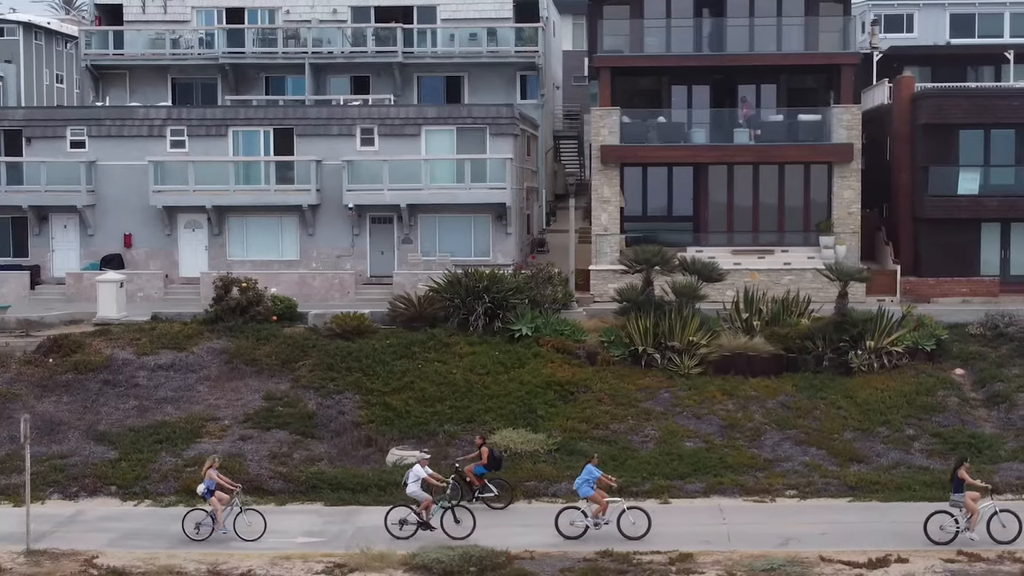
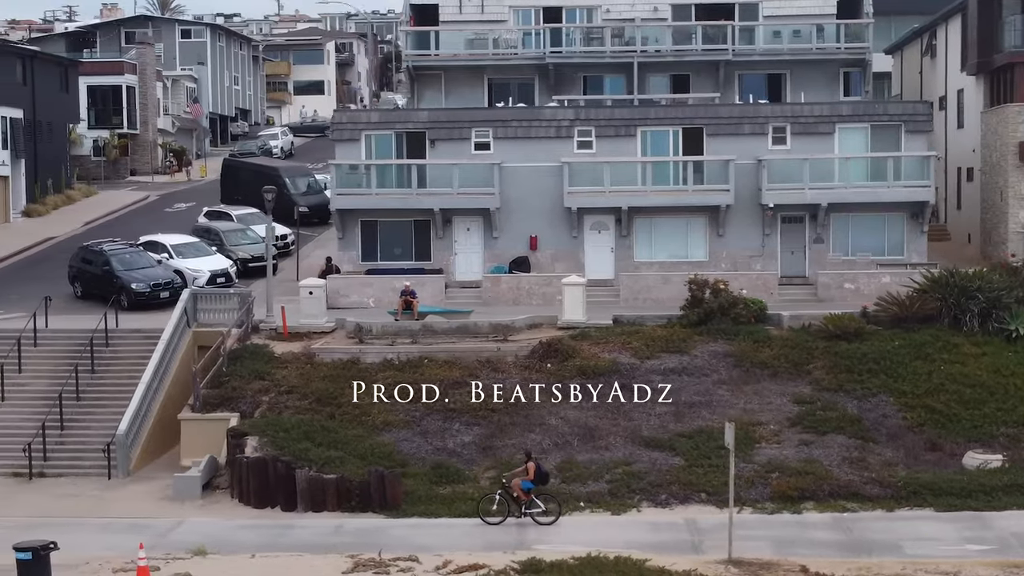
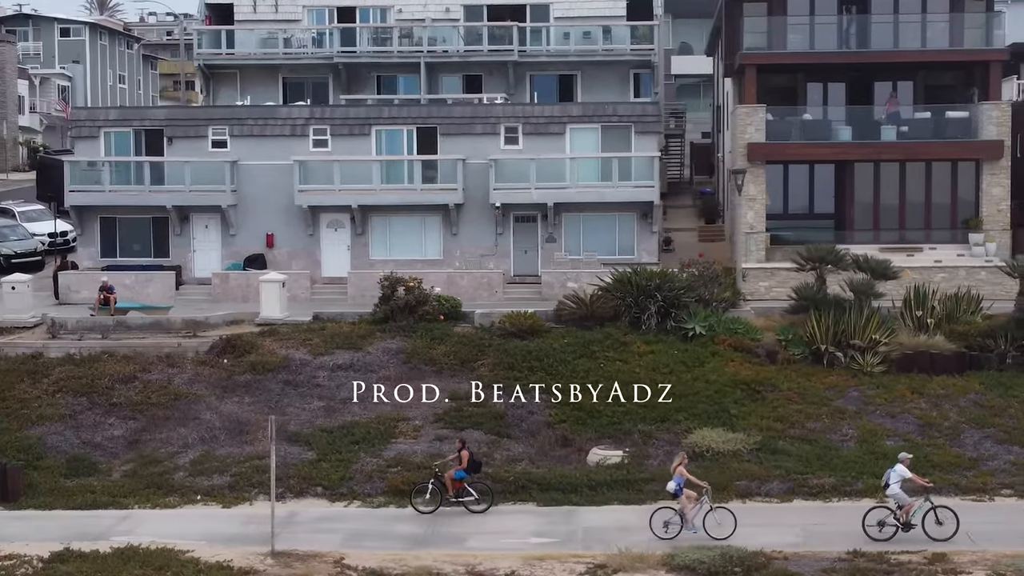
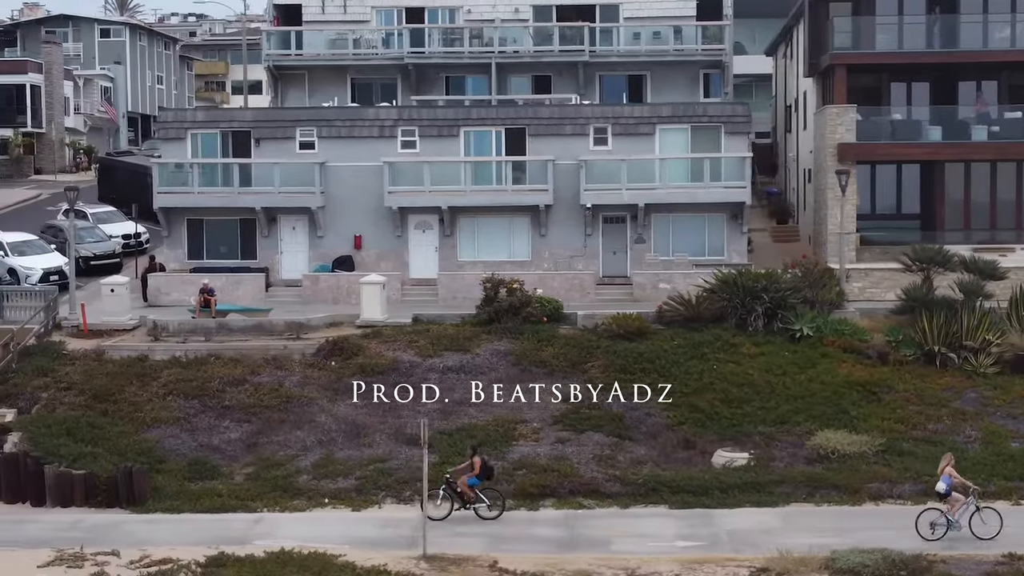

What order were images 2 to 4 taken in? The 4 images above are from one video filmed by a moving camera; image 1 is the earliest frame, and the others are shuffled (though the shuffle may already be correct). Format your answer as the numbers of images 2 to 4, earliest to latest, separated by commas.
3, 4, 2
